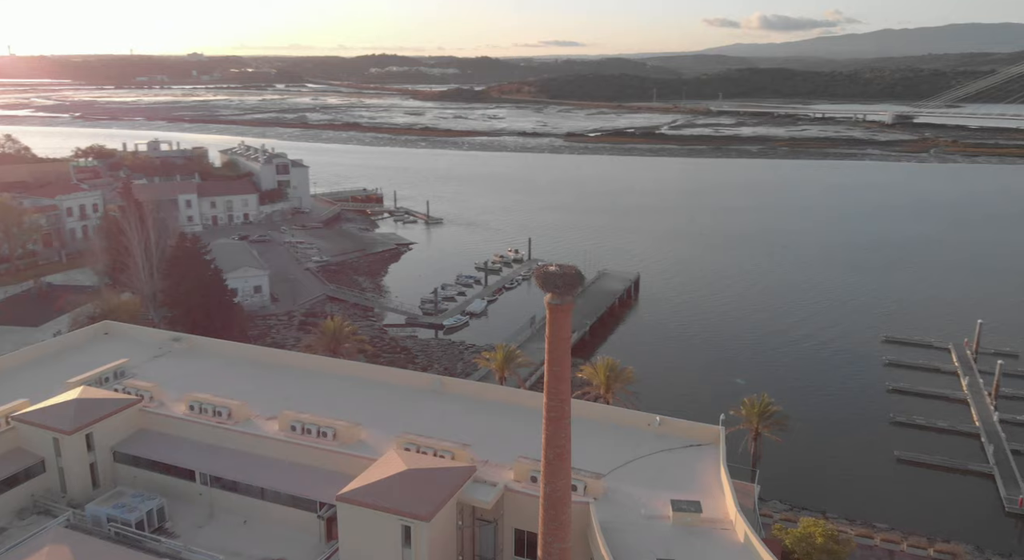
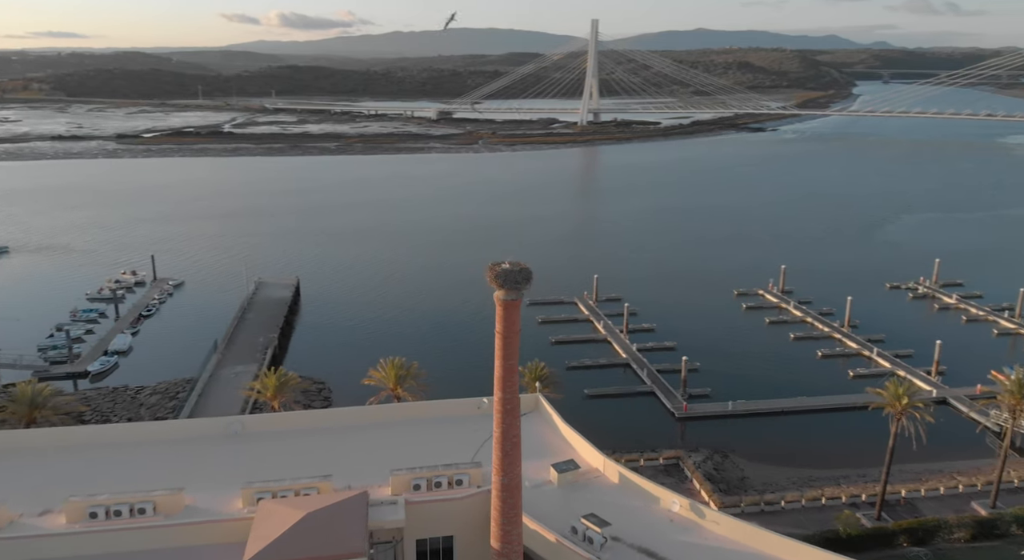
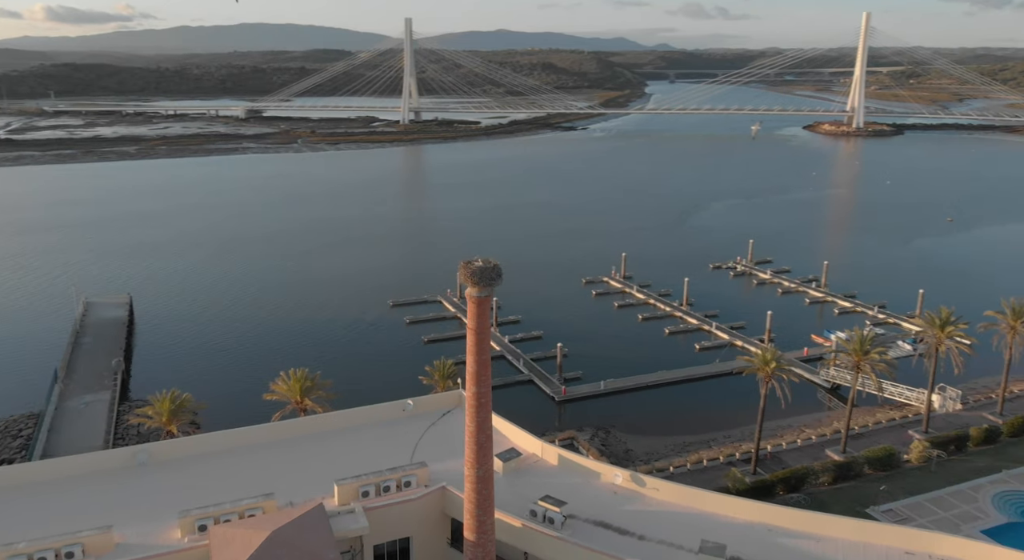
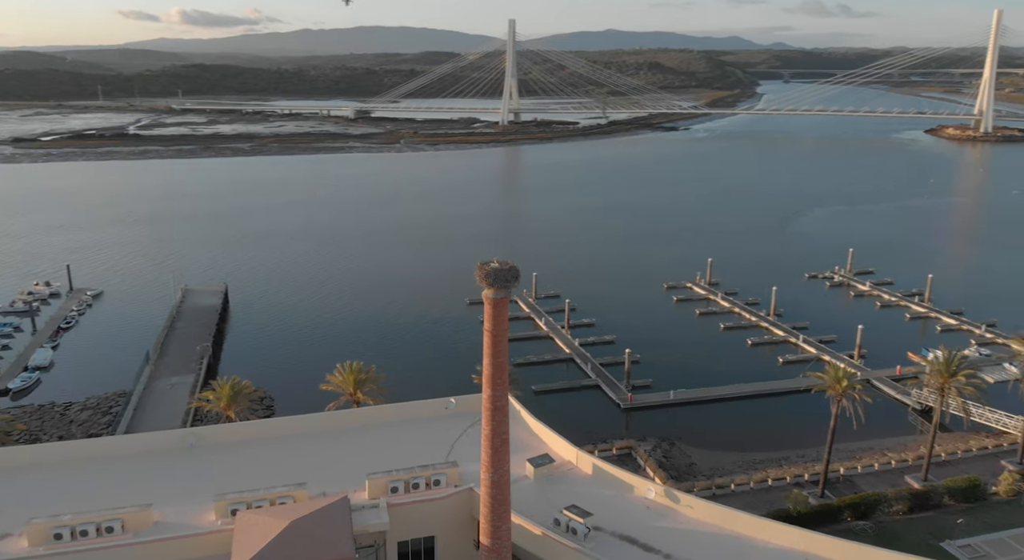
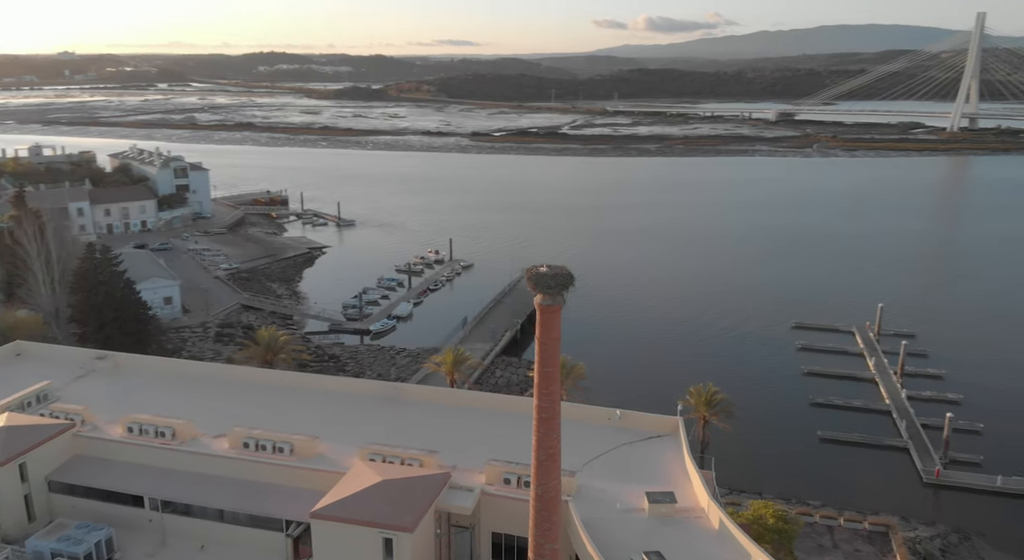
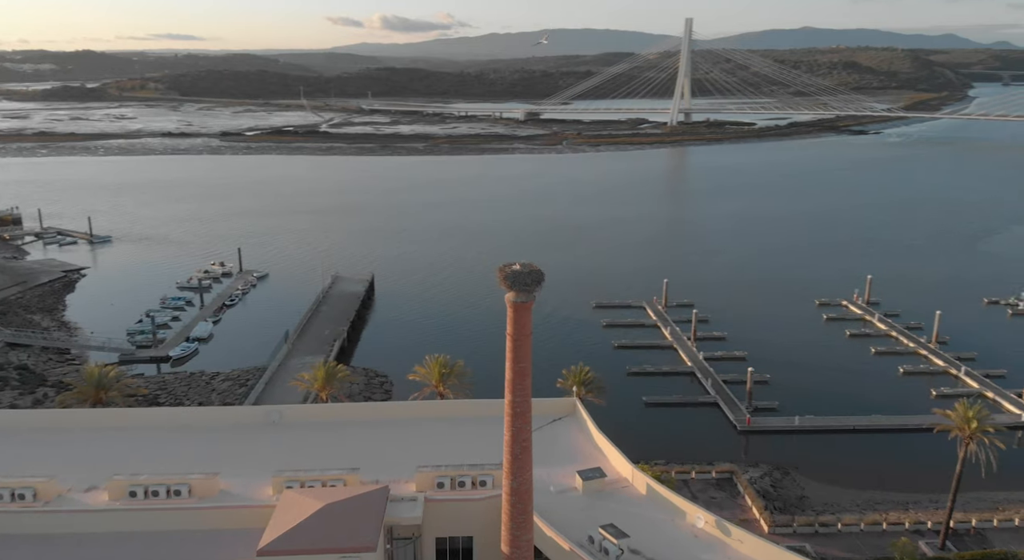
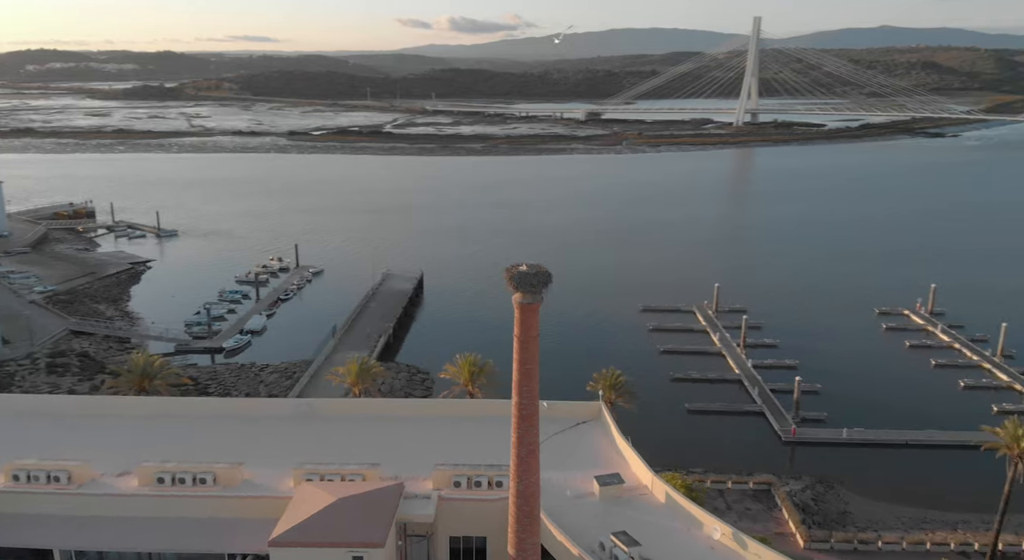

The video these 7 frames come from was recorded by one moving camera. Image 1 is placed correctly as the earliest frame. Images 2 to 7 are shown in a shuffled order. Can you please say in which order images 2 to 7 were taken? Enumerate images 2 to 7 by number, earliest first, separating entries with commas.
5, 7, 6, 2, 4, 3
